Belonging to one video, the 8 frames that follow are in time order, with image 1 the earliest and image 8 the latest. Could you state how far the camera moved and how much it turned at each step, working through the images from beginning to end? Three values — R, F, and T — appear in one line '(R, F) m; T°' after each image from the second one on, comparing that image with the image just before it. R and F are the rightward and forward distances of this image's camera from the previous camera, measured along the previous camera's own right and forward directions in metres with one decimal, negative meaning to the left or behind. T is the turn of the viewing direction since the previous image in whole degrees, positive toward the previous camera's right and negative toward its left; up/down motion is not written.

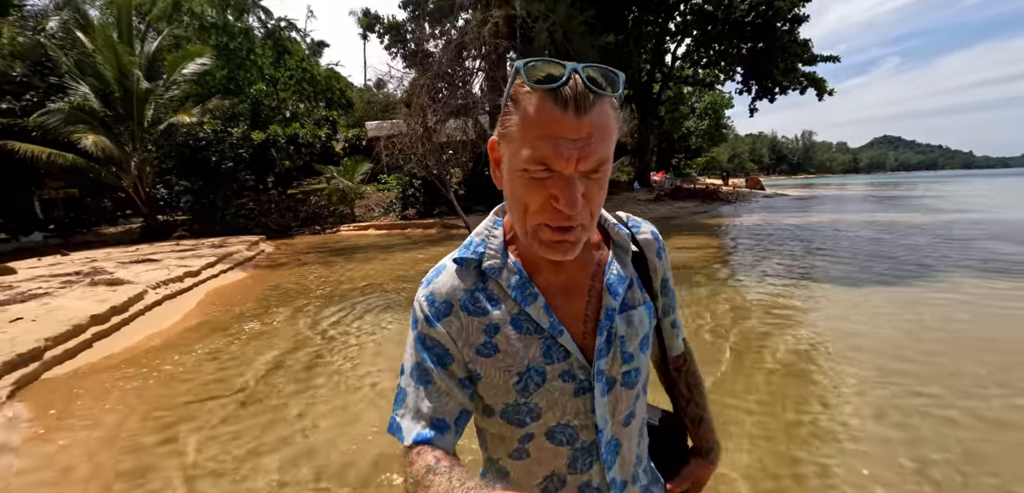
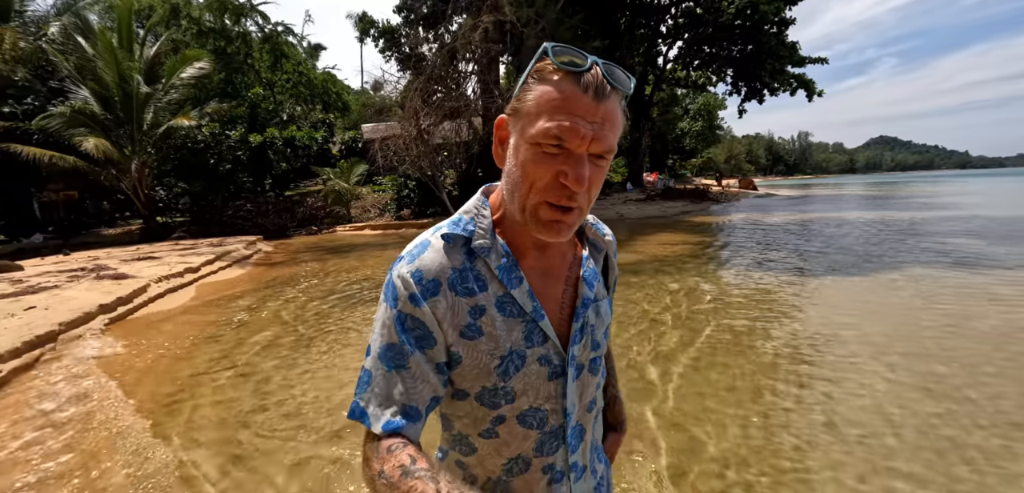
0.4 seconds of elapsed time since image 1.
(+0.2, -0.3) m; 0°
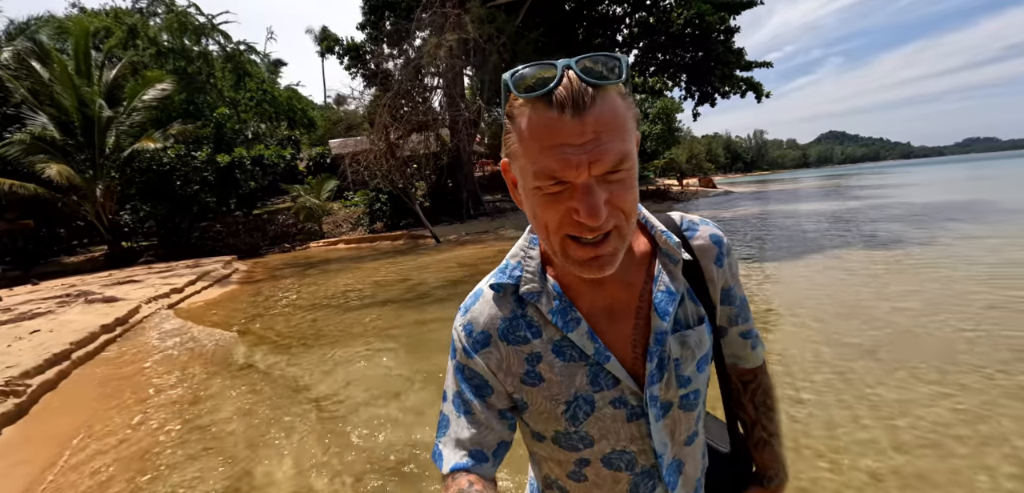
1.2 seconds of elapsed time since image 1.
(0.0, -0.6) m; +4°
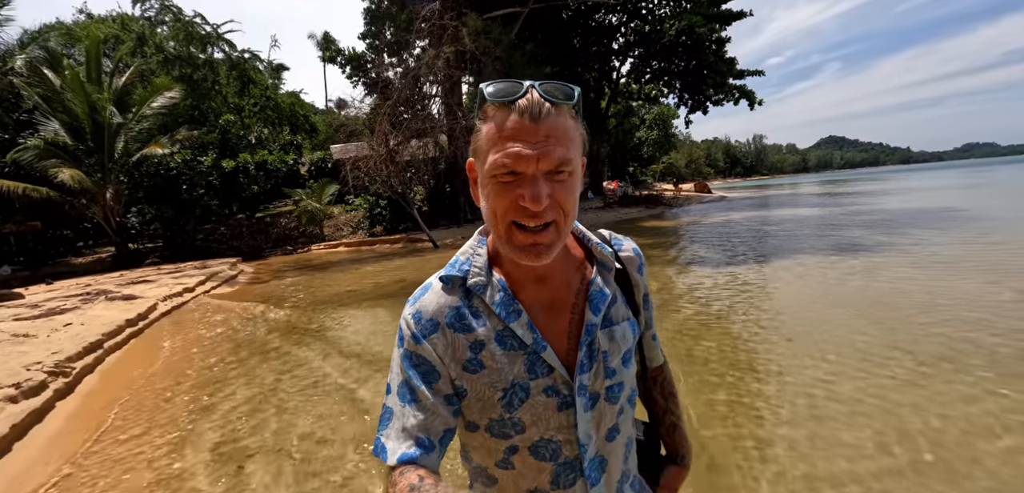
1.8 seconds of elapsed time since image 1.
(+0.2, -0.5) m; 0°
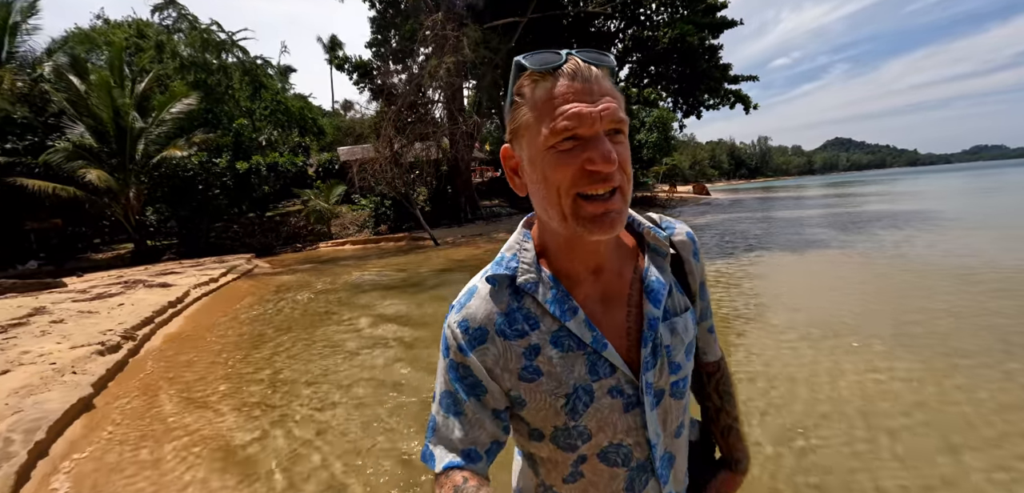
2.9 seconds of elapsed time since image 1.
(+0.3, -0.8) m; -1°
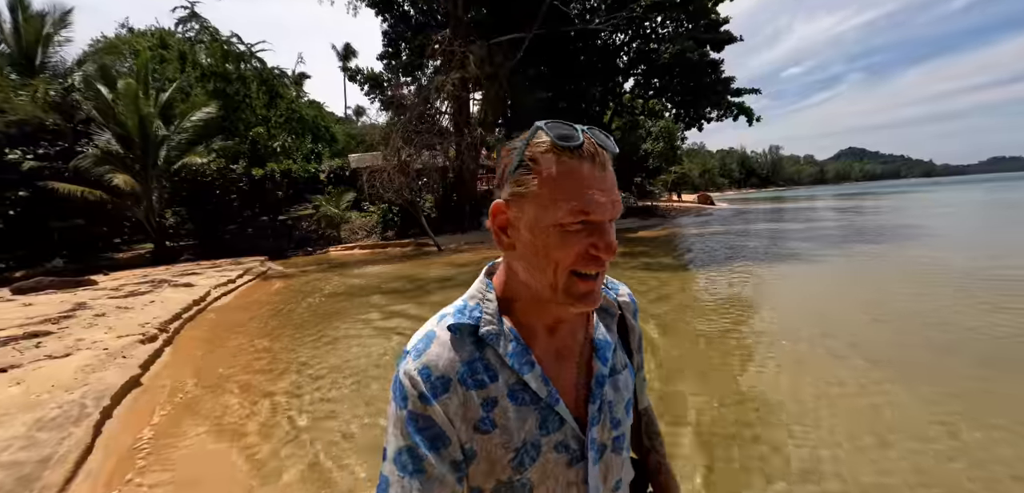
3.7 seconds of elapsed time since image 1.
(+0.3, -0.6) m; -1°
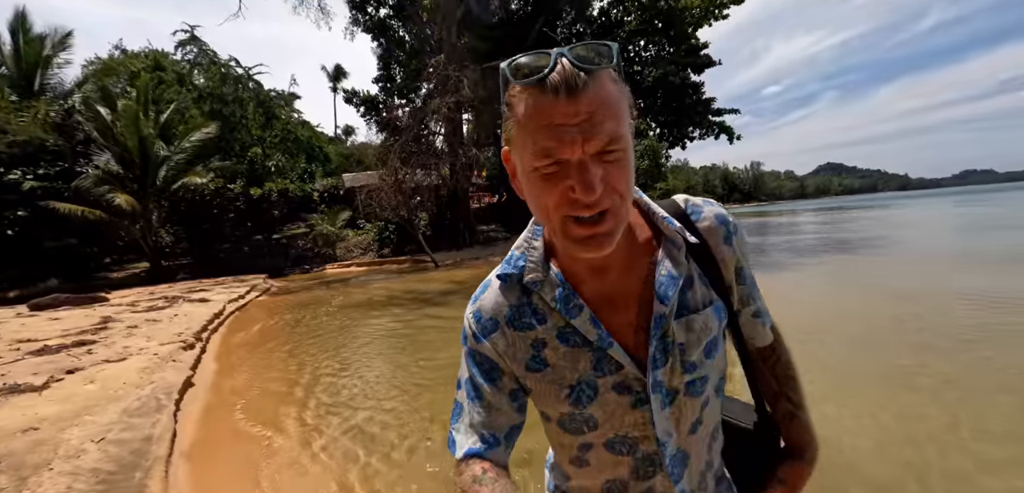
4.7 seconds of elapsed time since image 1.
(-0.2, -0.6) m; +2°
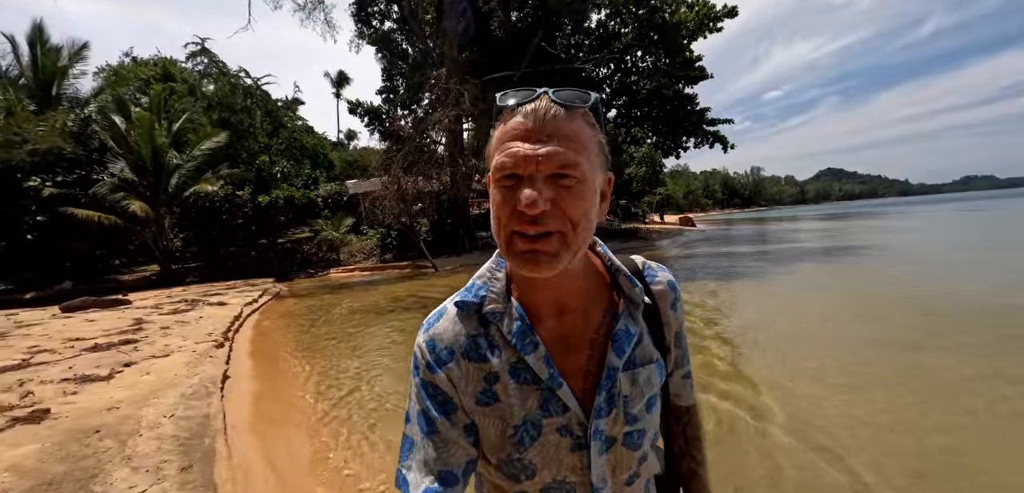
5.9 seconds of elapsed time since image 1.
(+0.1, -0.7) m; 0°
